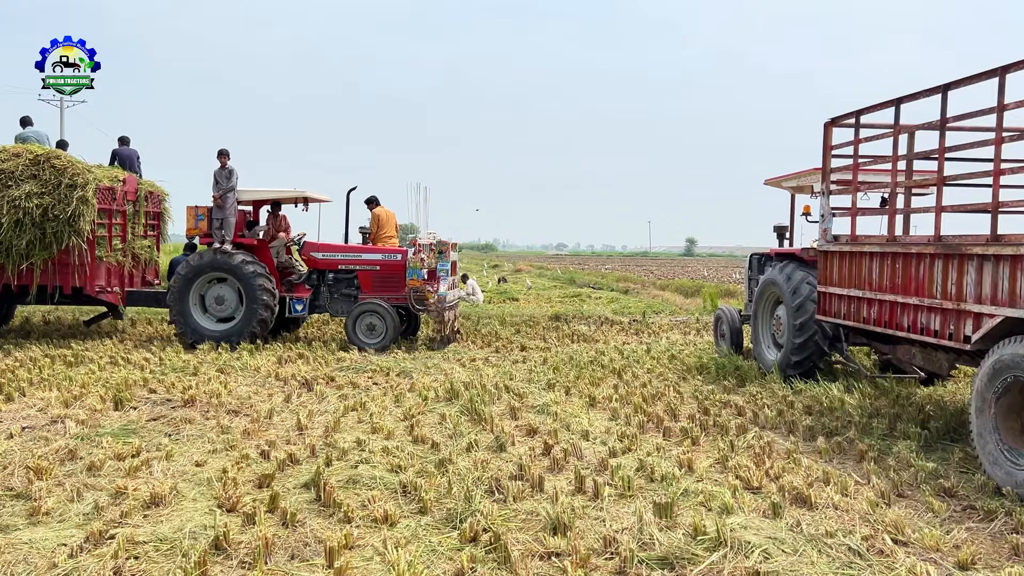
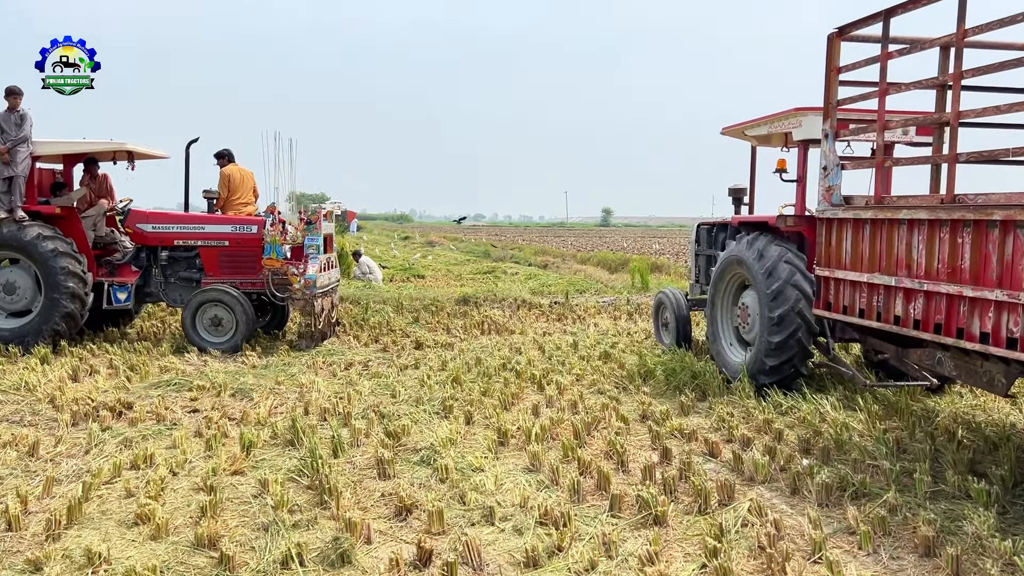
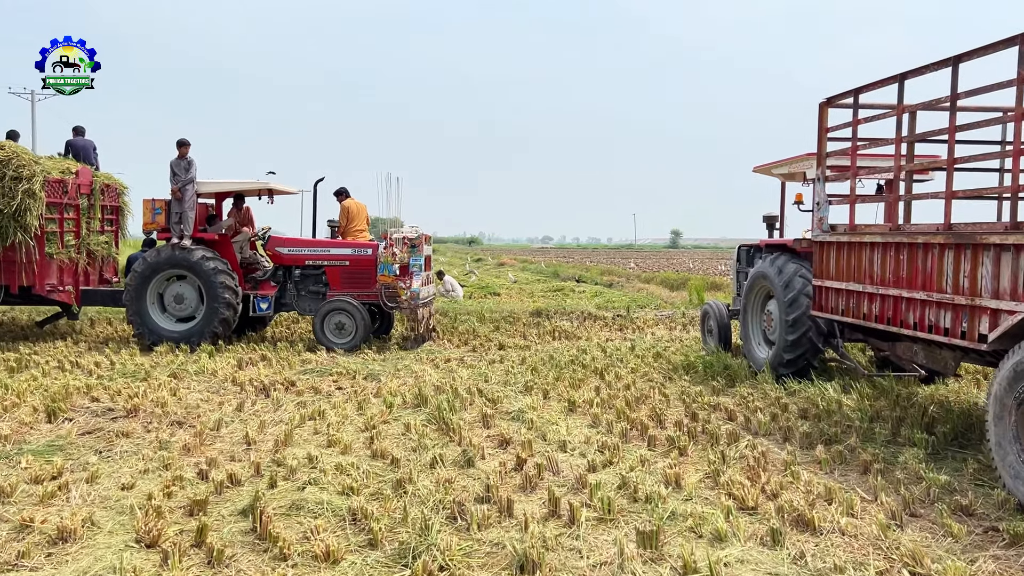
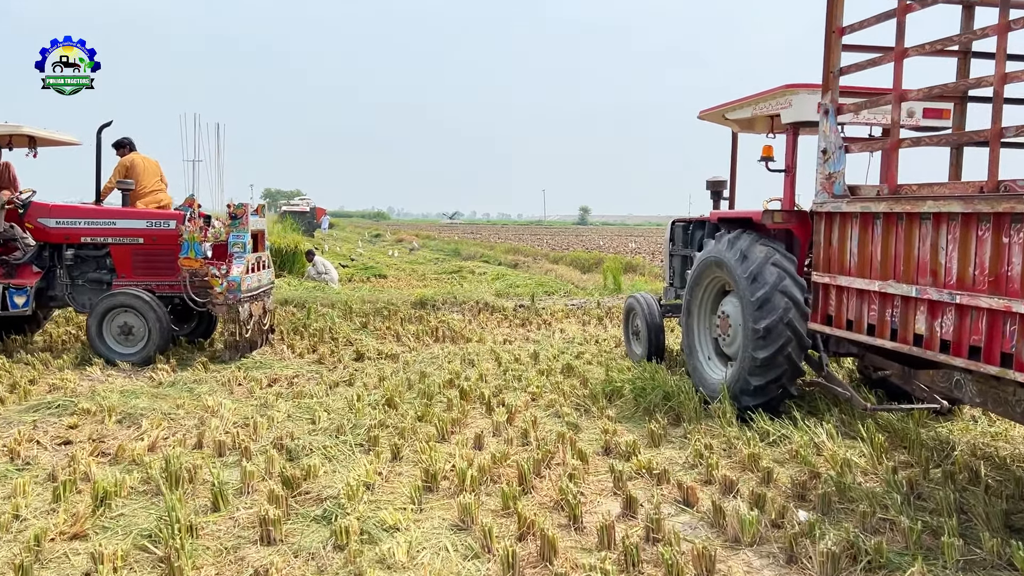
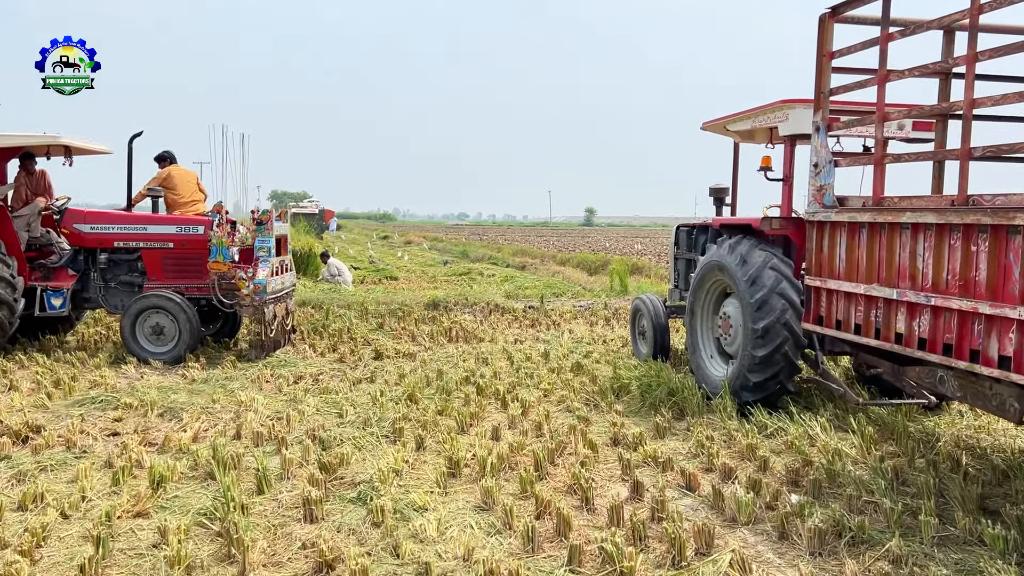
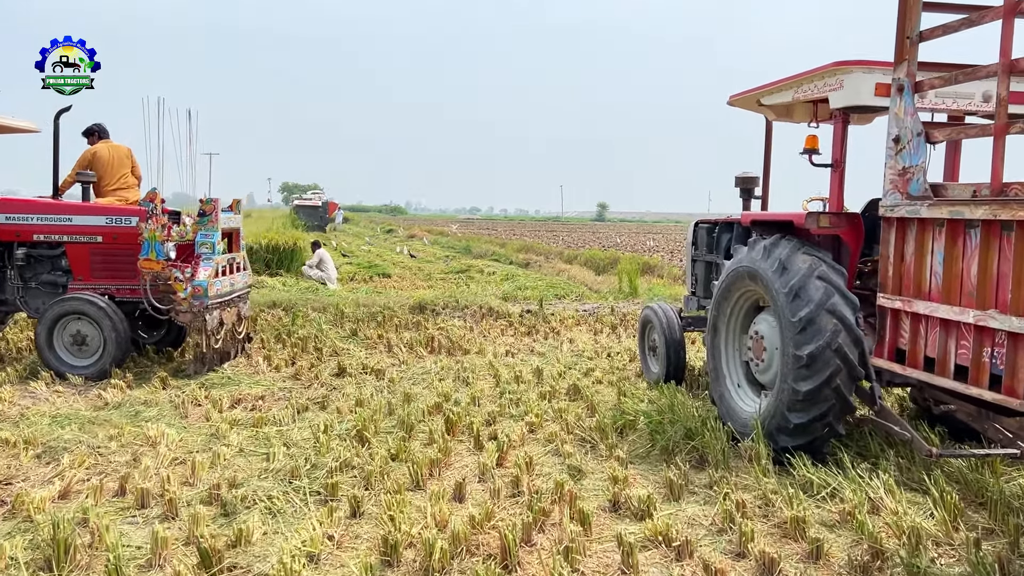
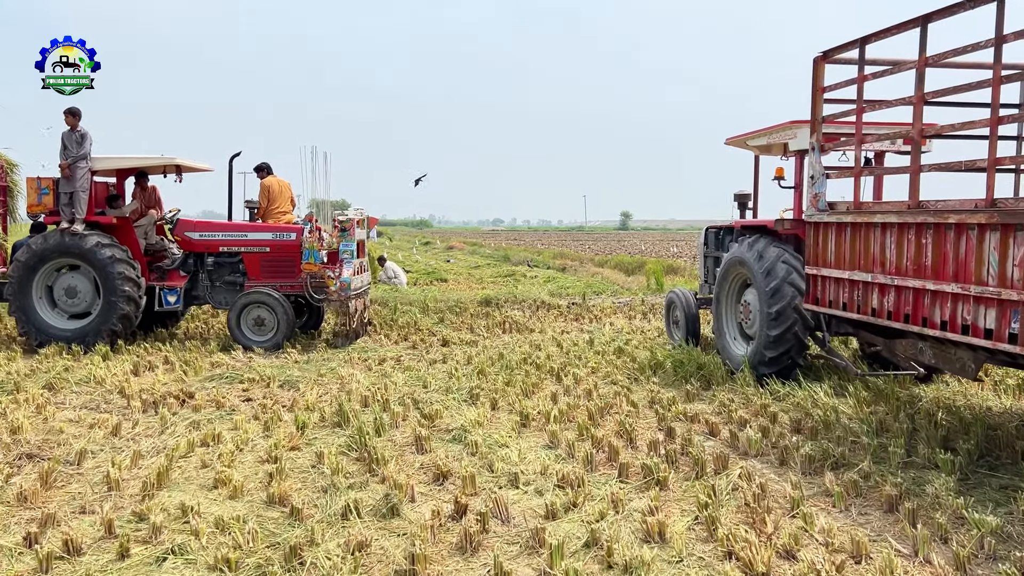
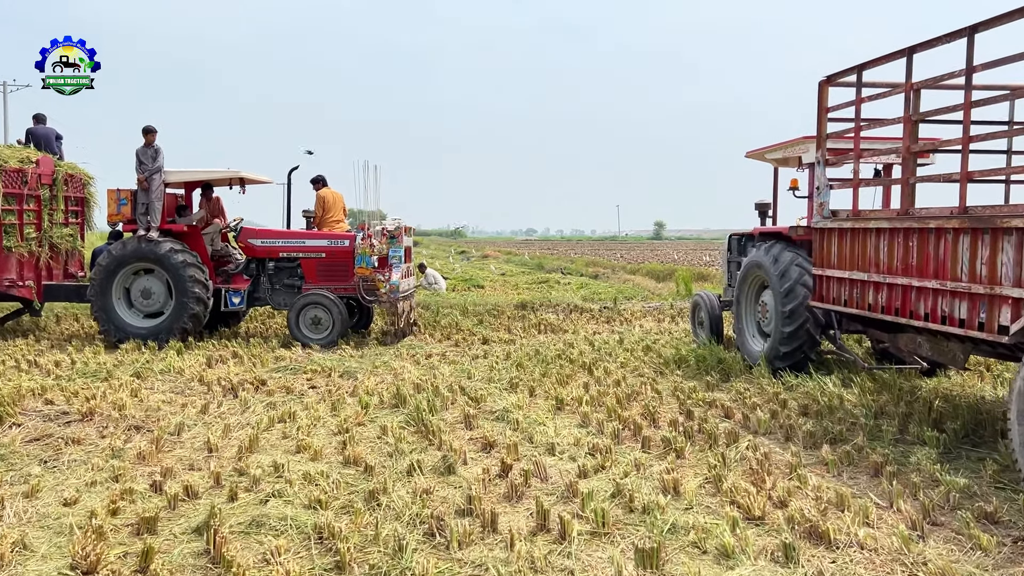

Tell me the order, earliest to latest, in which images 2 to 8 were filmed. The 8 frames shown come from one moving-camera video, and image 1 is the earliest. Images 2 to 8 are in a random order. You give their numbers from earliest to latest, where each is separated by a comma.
3, 8, 7, 2, 5, 4, 6
